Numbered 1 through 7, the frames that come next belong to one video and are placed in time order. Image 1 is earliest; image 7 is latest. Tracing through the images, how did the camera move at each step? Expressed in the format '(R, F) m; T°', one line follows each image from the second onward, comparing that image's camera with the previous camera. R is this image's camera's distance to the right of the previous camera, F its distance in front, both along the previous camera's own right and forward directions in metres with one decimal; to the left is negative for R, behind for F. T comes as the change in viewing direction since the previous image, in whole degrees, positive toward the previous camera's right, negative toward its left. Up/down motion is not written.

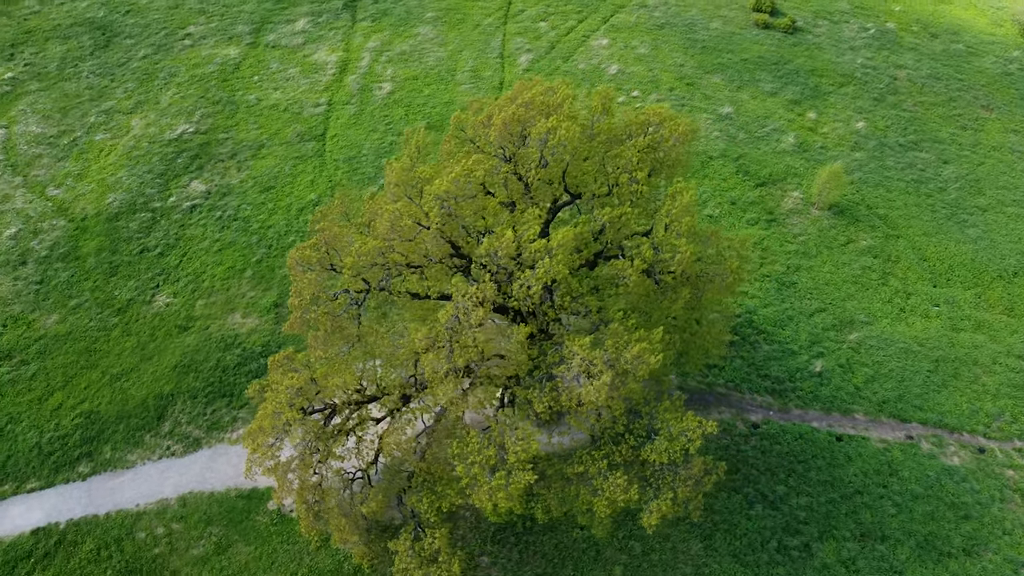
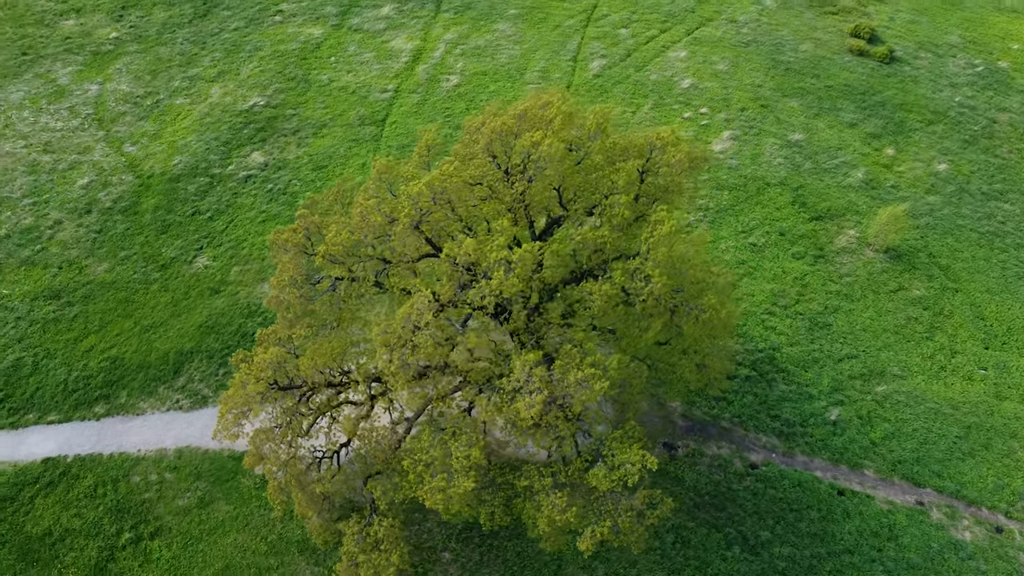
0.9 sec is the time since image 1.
(+3.5, +0.1) m; -7°
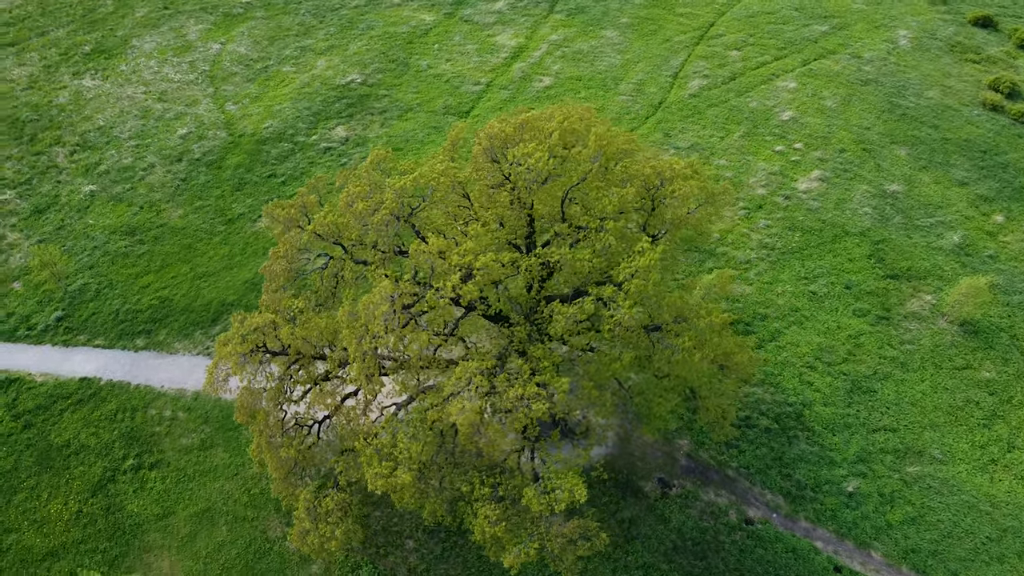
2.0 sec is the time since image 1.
(+4.1, +0.3) m; -9°
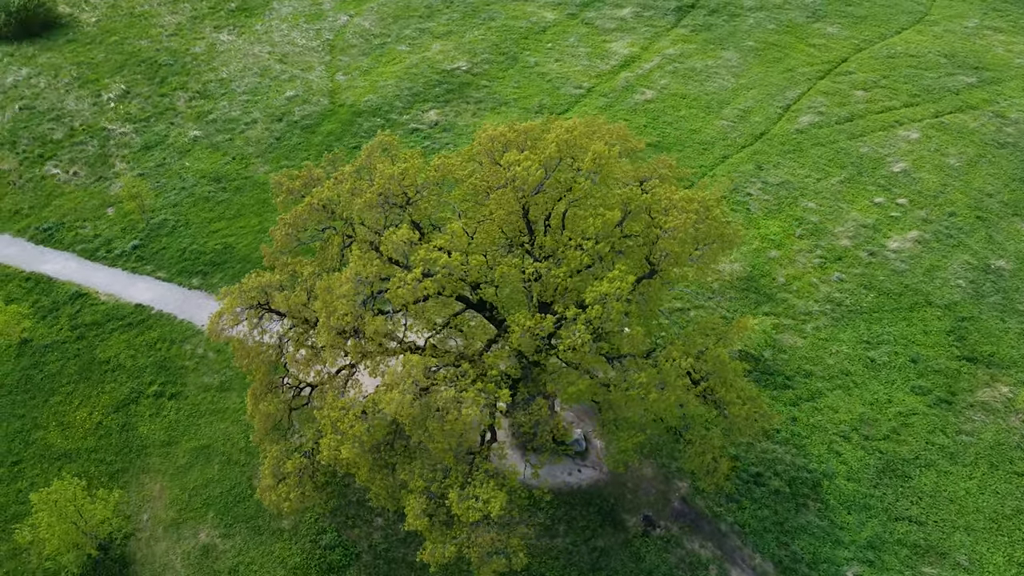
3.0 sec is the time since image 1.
(+4.4, +0.5) m; -10°
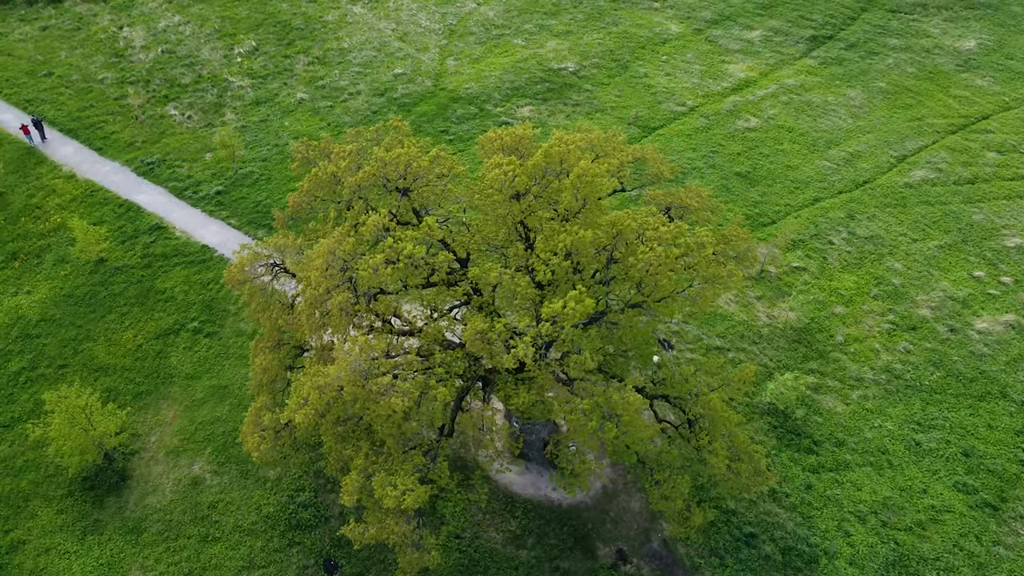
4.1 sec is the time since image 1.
(+4.5, +0.6) m; -10°
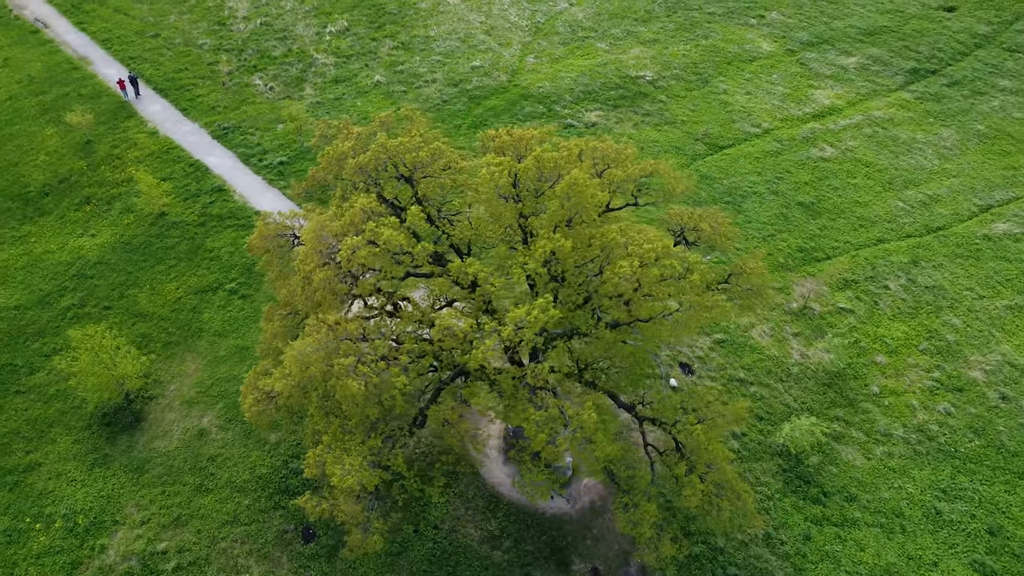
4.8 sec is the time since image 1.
(+3.3, +0.3) m; -7°
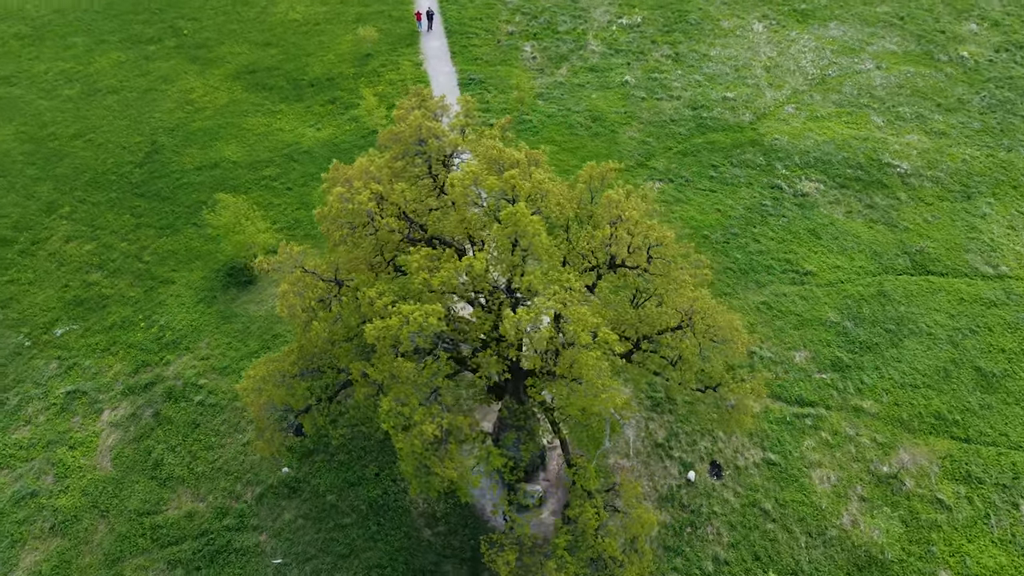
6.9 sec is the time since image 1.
(+9.9, +1.9) m; -23°
